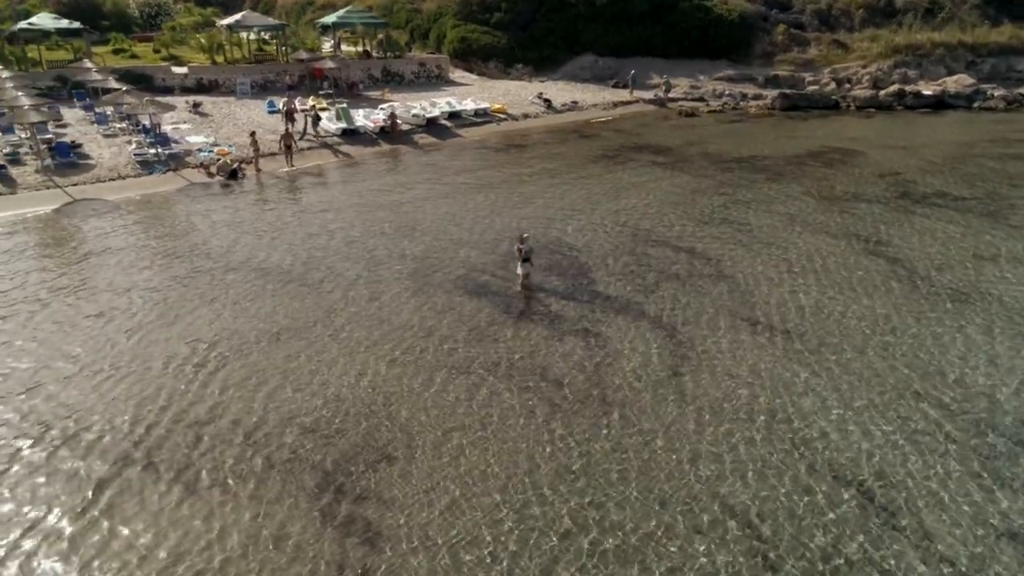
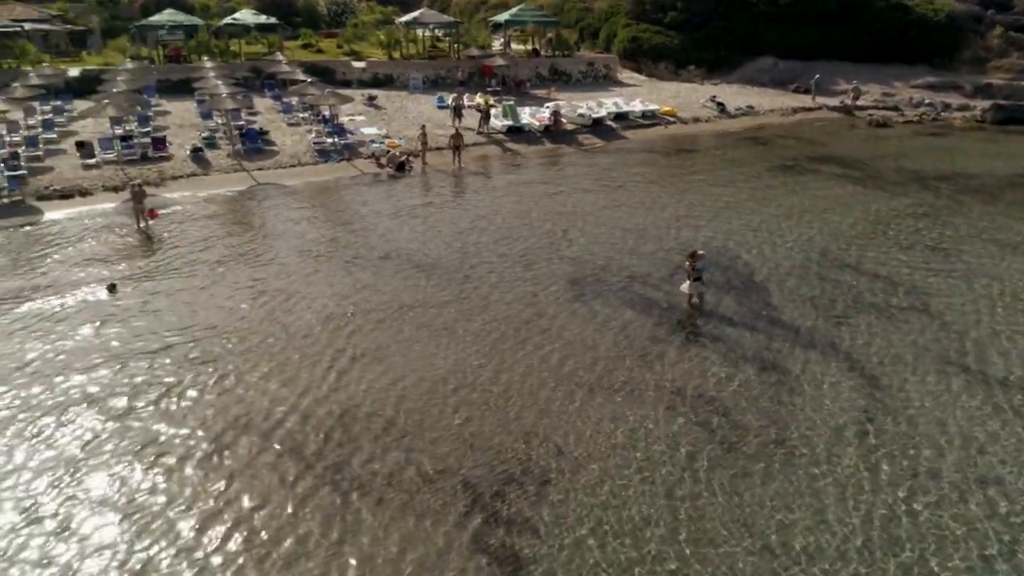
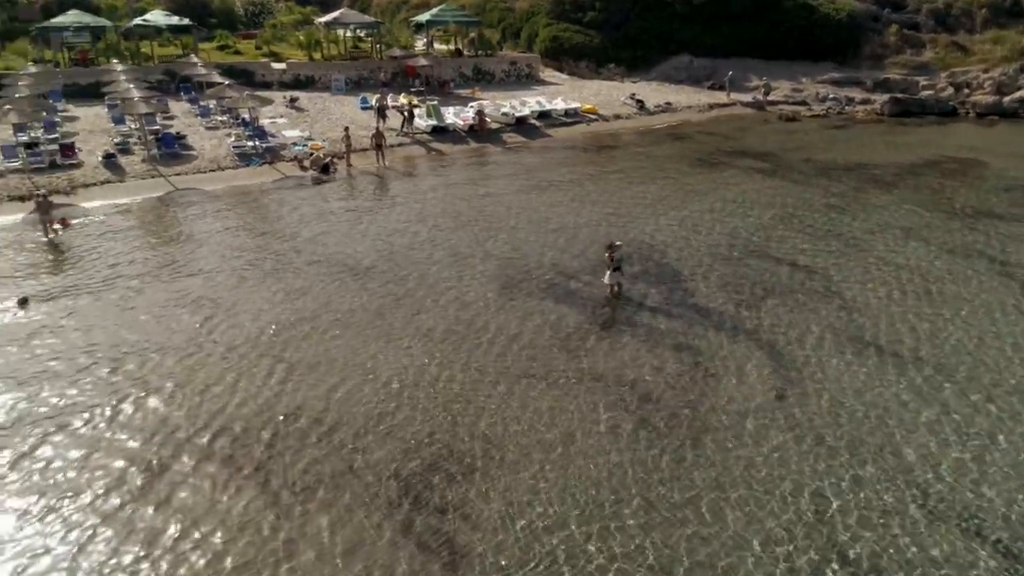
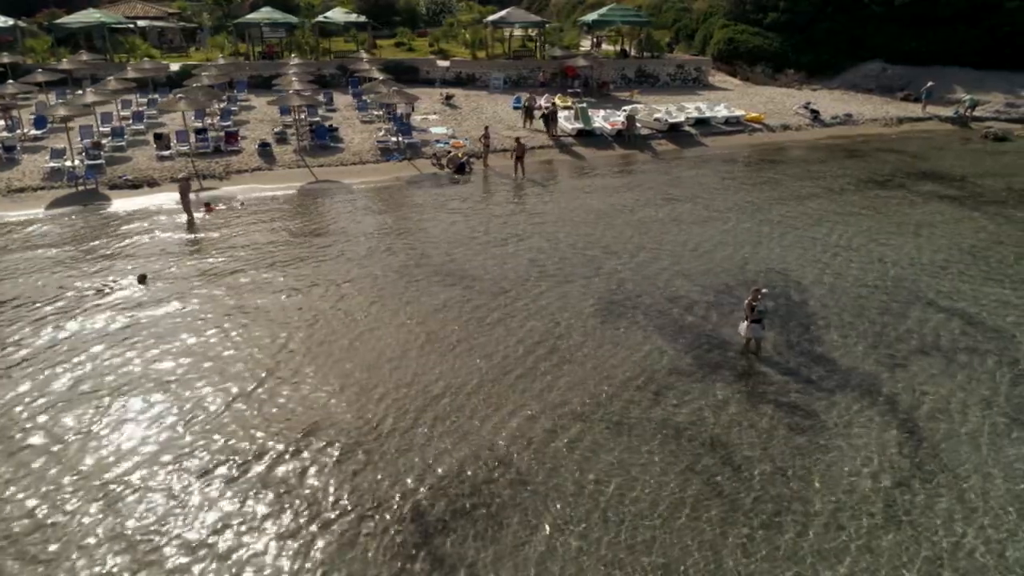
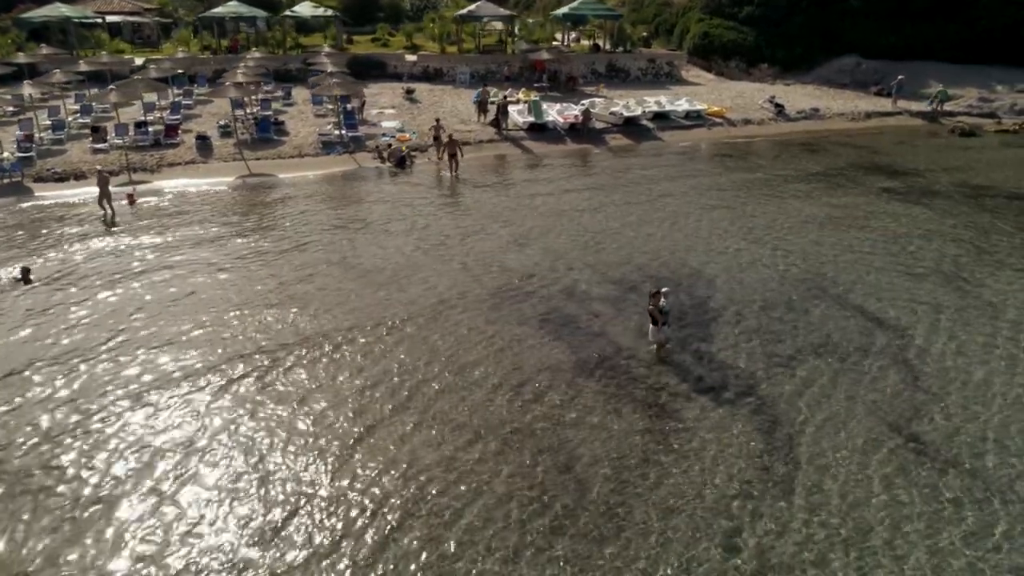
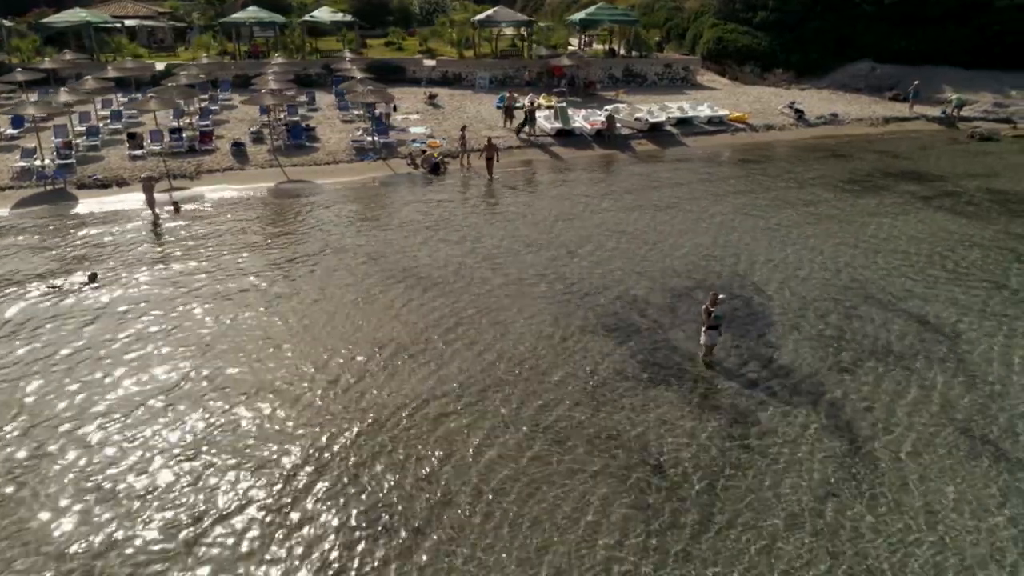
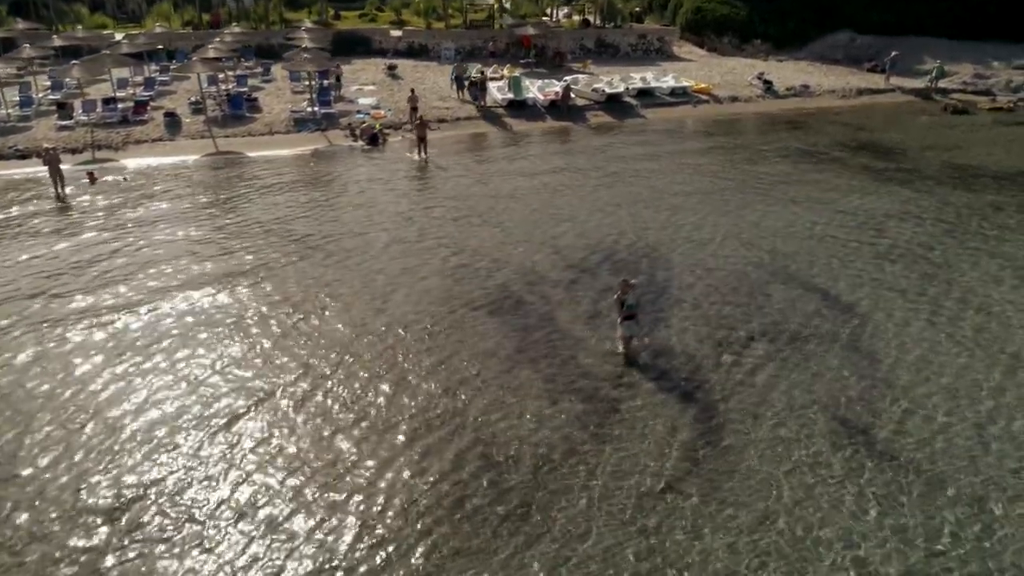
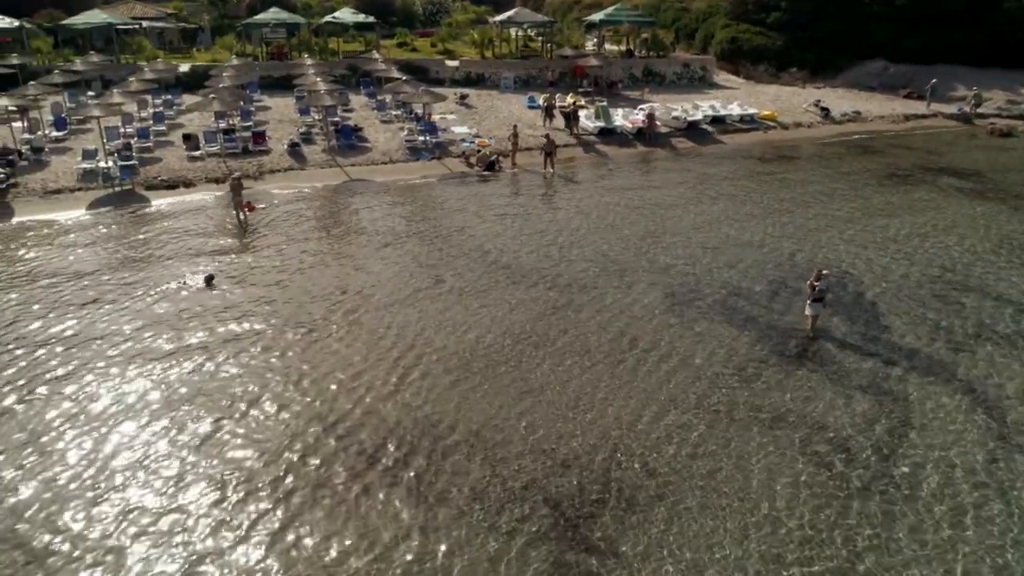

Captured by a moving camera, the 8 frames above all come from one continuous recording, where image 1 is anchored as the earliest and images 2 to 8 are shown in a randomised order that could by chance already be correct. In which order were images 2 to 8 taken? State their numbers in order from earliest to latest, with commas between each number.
3, 2, 8, 4, 6, 5, 7
